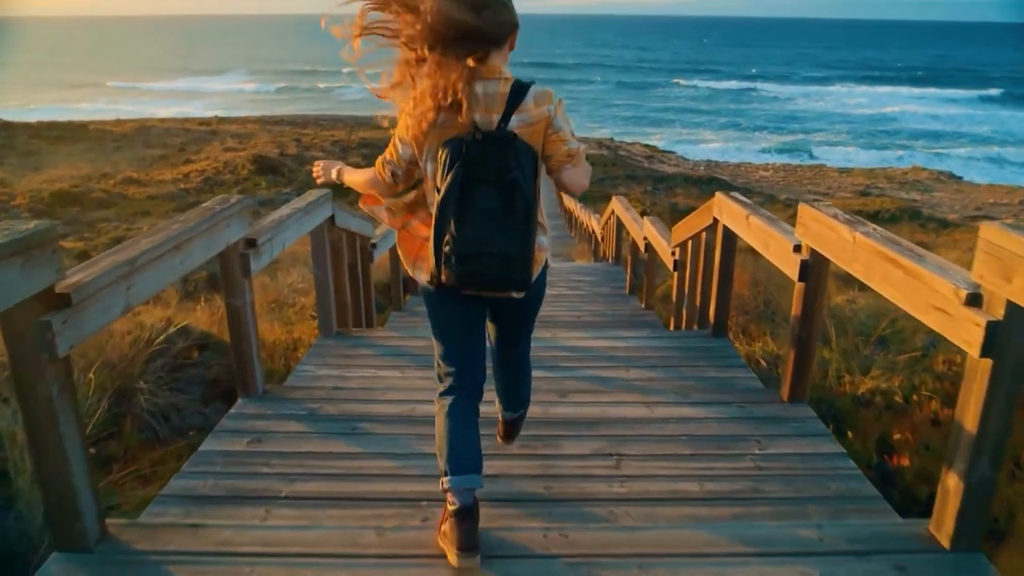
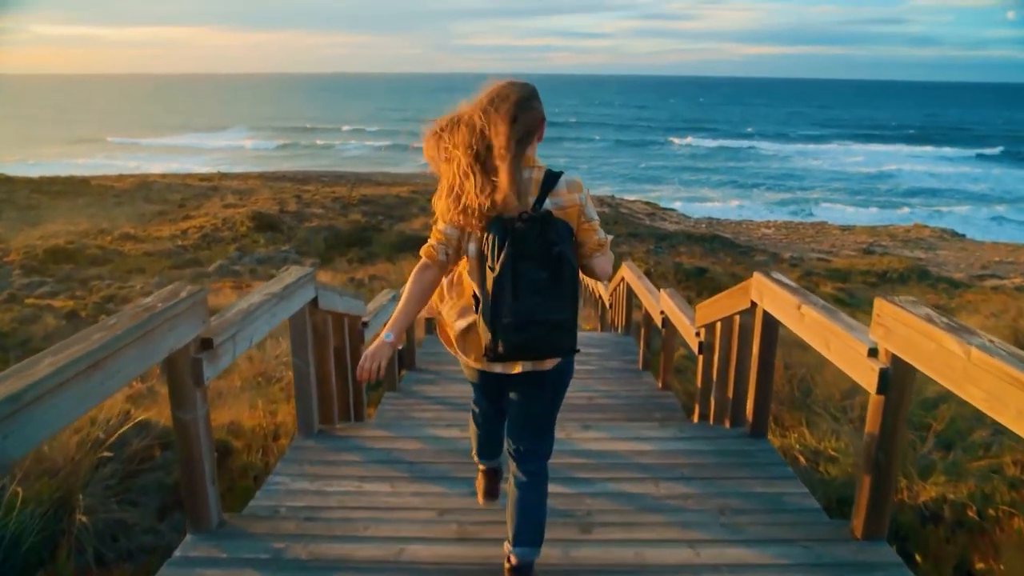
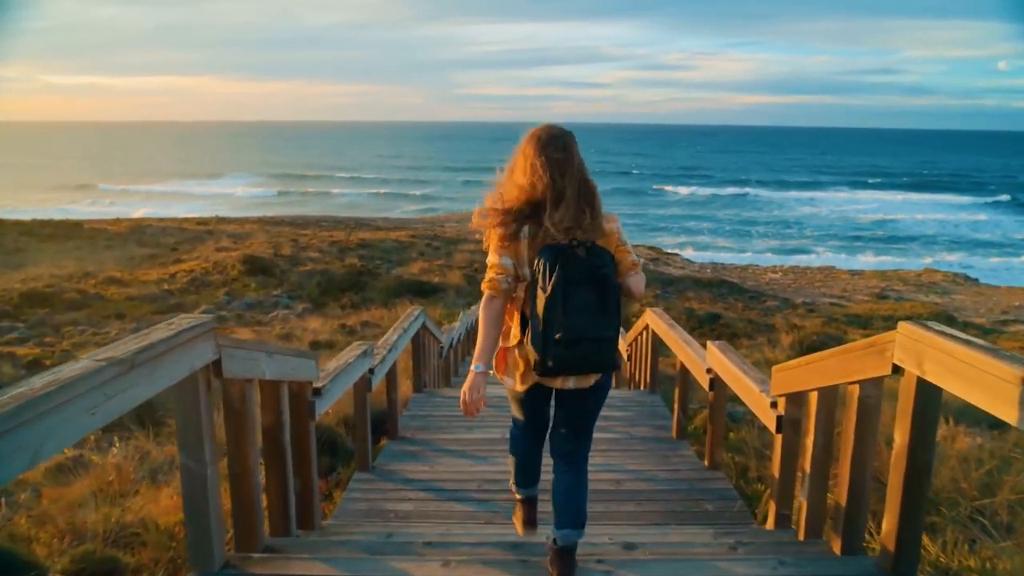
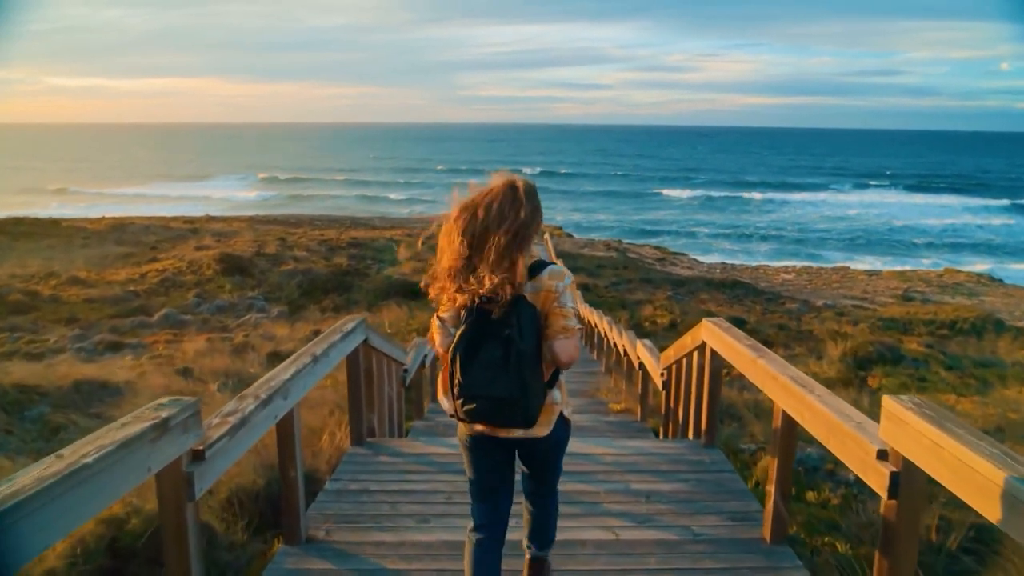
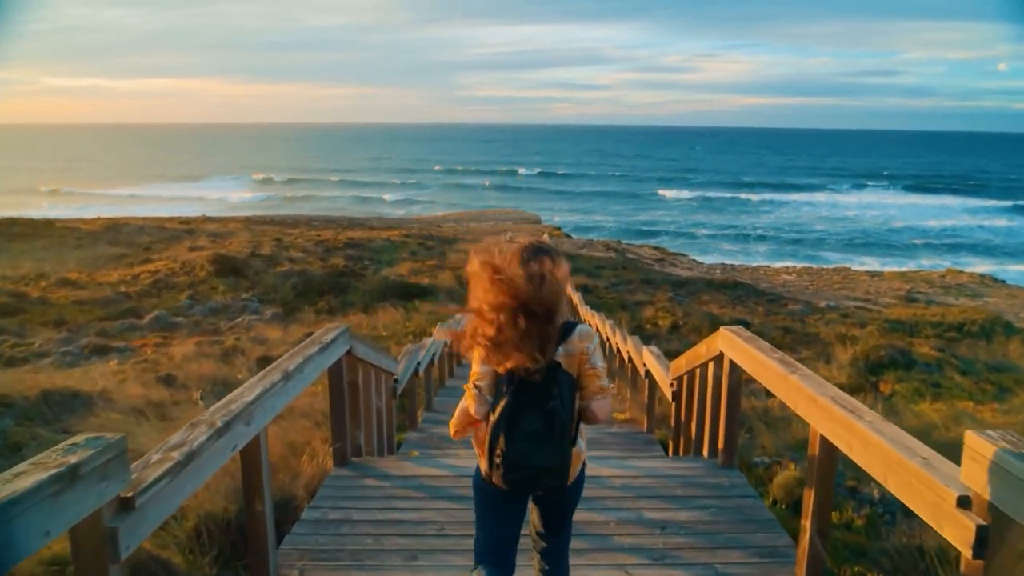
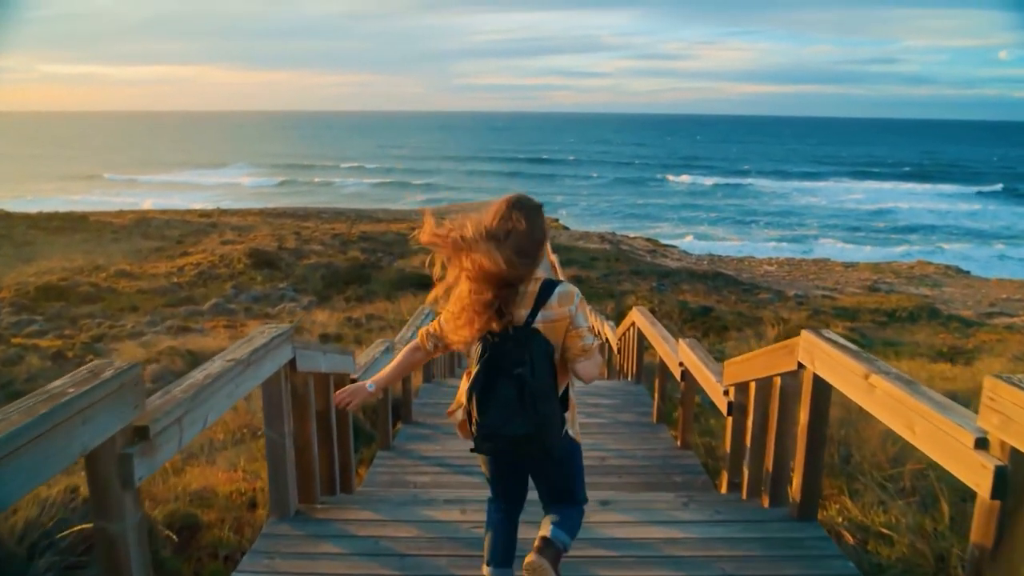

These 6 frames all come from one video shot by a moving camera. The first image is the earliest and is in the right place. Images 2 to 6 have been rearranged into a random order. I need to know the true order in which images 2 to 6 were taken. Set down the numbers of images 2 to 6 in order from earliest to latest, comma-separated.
2, 6, 3, 4, 5
